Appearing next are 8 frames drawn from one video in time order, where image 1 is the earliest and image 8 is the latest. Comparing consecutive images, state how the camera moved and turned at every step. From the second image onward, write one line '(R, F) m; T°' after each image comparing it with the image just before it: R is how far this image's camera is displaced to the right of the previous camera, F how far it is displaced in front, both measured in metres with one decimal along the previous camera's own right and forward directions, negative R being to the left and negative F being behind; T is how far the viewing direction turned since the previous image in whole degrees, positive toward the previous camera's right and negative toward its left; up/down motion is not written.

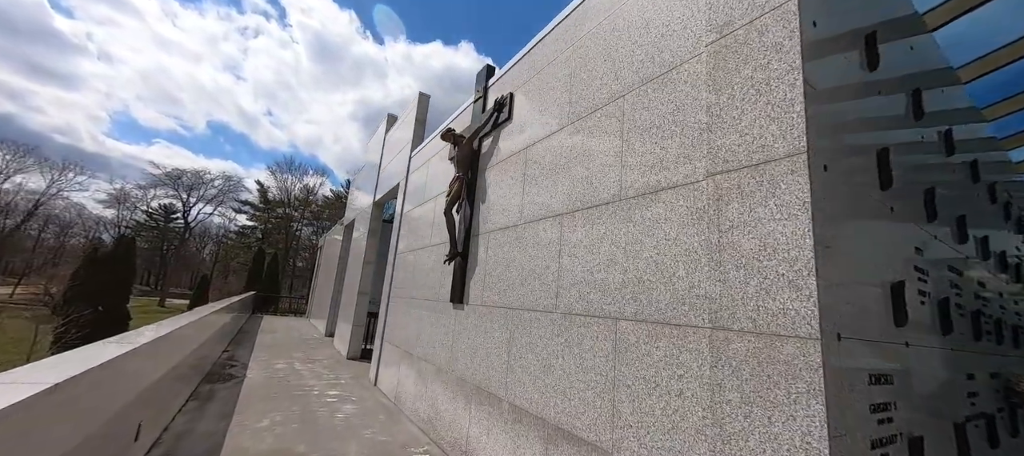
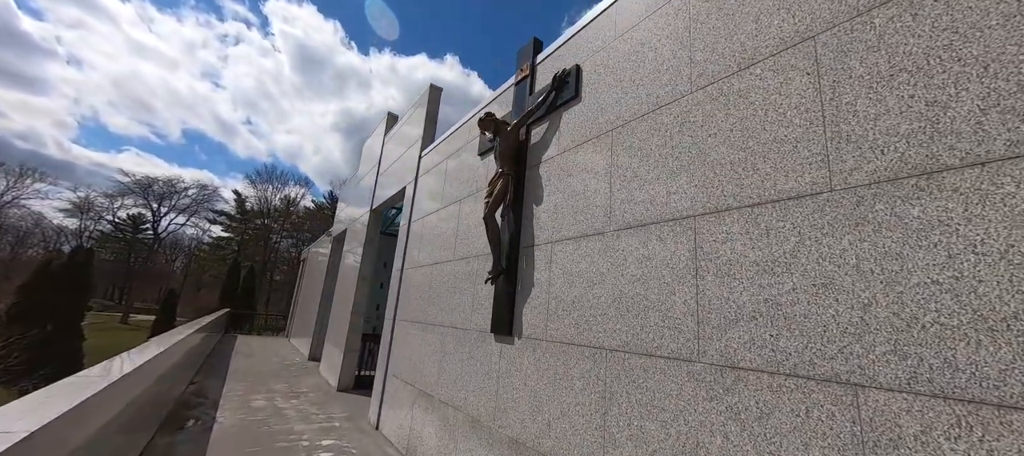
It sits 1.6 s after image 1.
(-0.8, +1.2) m; +2°
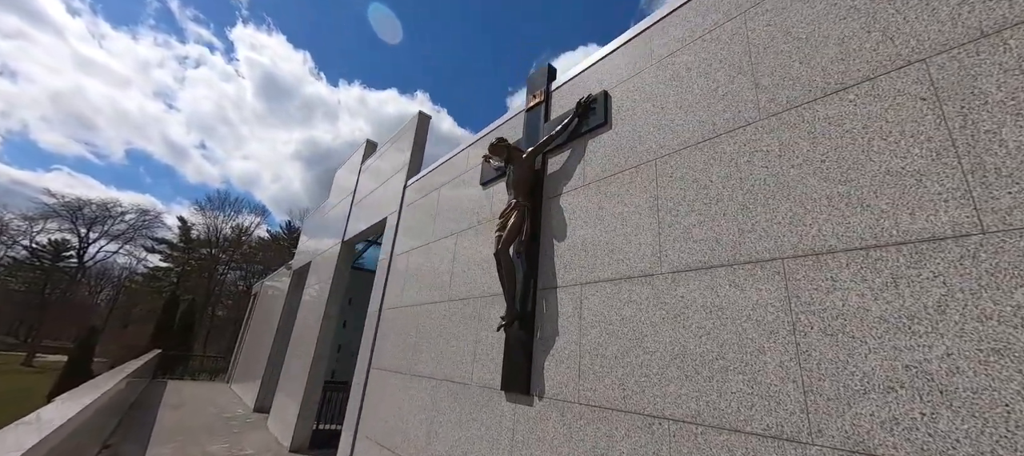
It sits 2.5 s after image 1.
(-0.5, +0.5) m; +5°
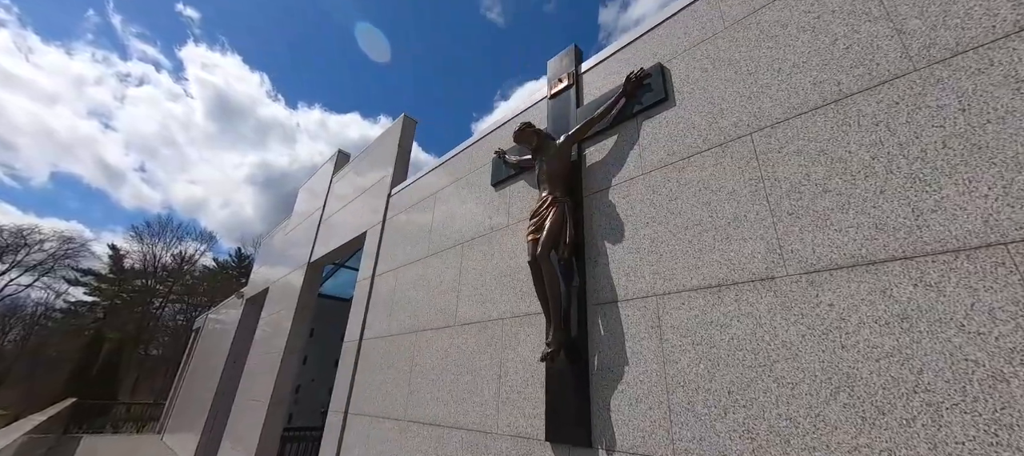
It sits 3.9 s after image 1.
(-0.5, +0.8) m; +5°
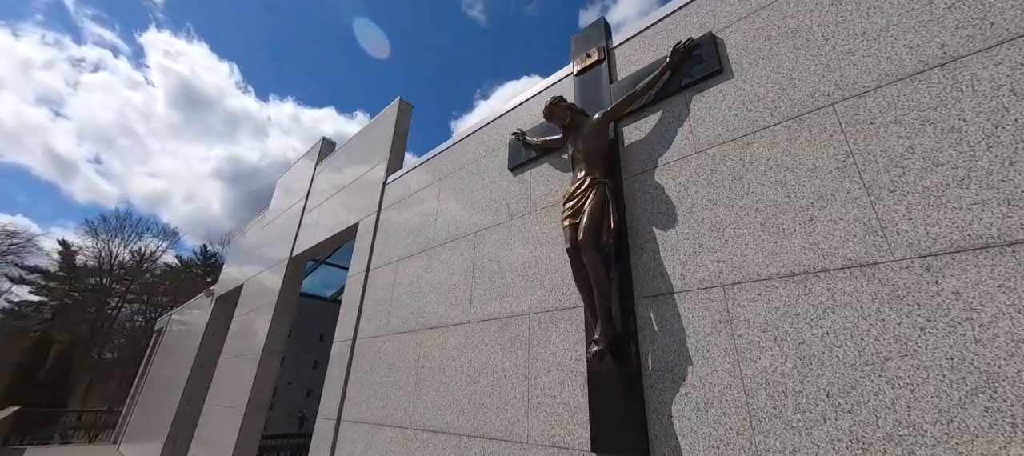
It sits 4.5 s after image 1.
(-0.4, +0.3) m; +3°
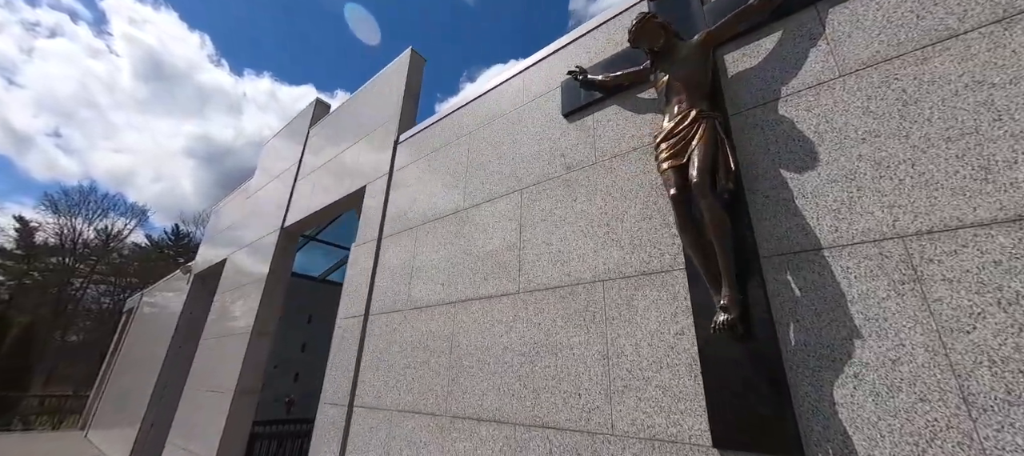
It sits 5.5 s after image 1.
(-0.5, +0.5) m; +3°
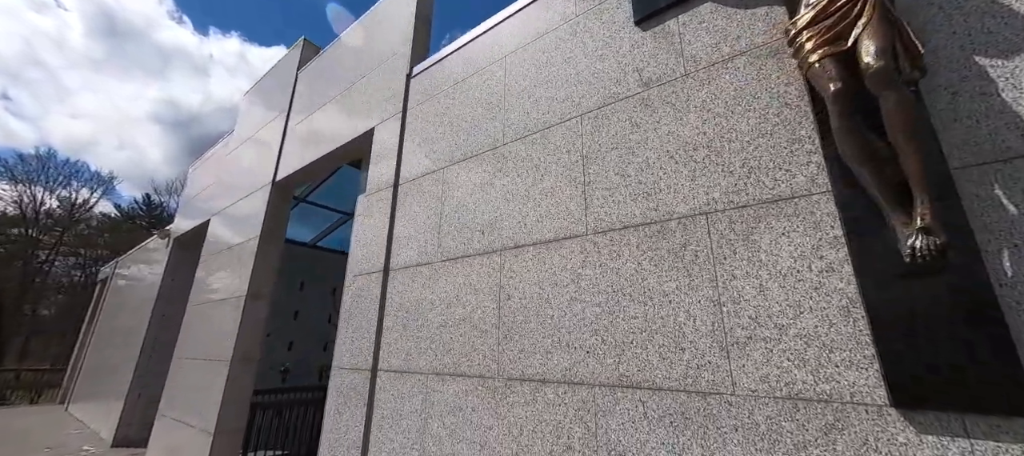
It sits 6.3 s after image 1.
(-0.5, +0.5) m; +2°
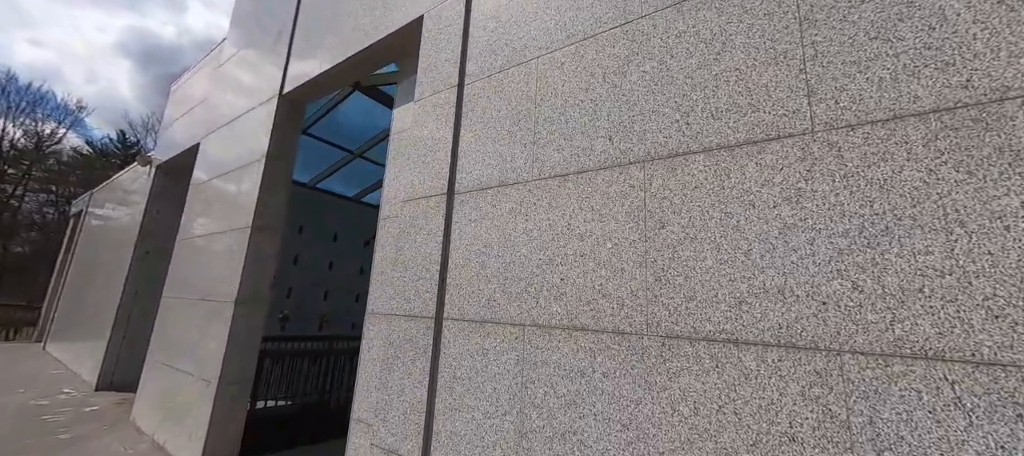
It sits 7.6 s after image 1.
(-0.8, +0.8) m; +2°
